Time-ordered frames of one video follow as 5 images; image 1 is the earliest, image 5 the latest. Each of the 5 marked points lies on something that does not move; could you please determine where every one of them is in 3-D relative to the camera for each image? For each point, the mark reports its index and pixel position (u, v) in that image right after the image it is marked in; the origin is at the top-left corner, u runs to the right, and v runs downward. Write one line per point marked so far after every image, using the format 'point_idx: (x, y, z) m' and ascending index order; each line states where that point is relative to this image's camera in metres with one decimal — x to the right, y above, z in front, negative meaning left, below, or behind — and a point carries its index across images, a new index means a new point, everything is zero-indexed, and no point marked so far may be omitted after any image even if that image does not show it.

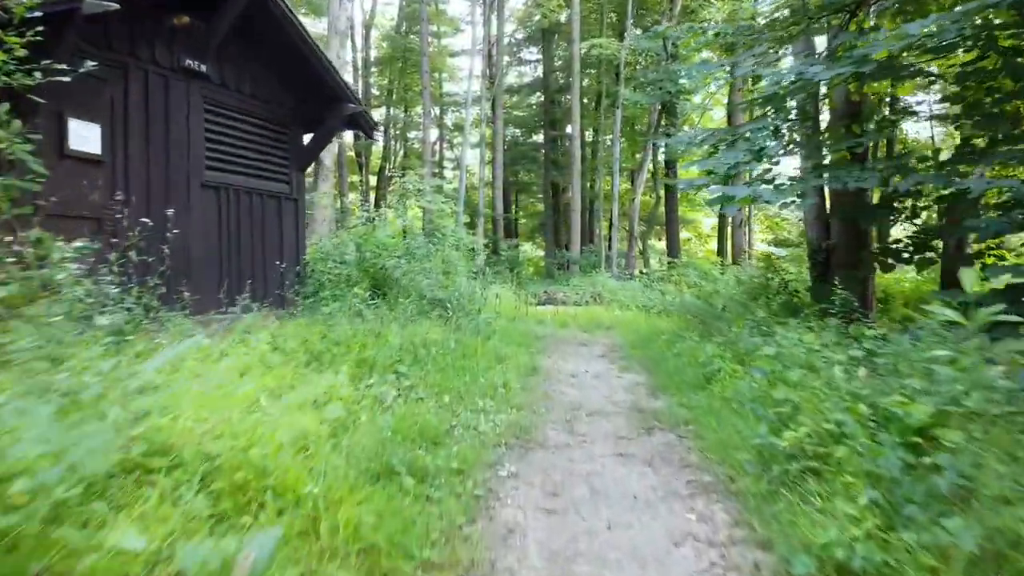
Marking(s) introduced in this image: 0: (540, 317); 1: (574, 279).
0: (+0.5, -0.5, +12.1) m
1: (+1.6, +0.1, +18.8) m
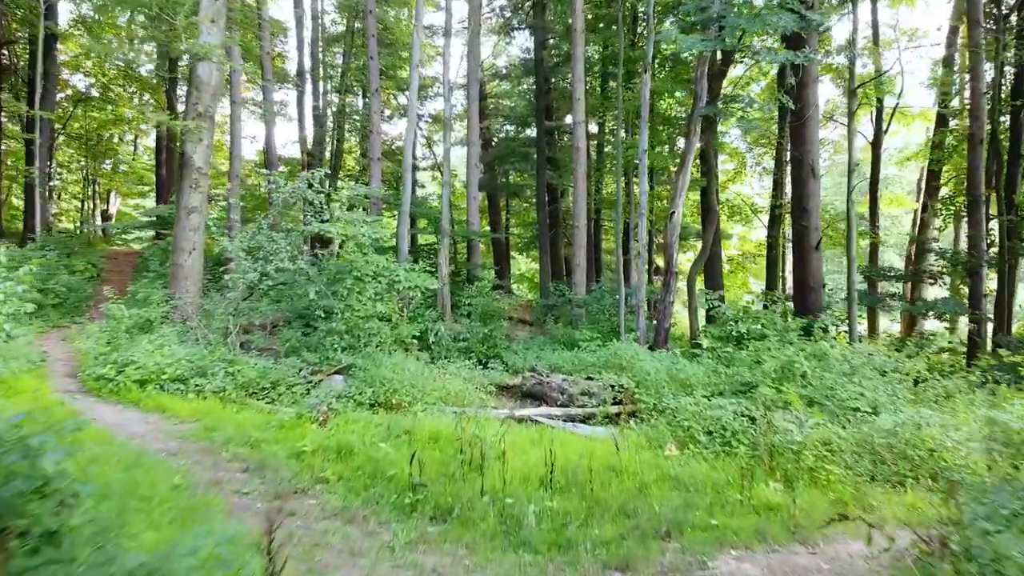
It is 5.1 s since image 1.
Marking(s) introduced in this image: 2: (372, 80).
0: (0.0, -1.6, +5.4) m
1: (+1.2, -0.9, +12.2) m
2: (-3.9, +5.7, +19.8) m
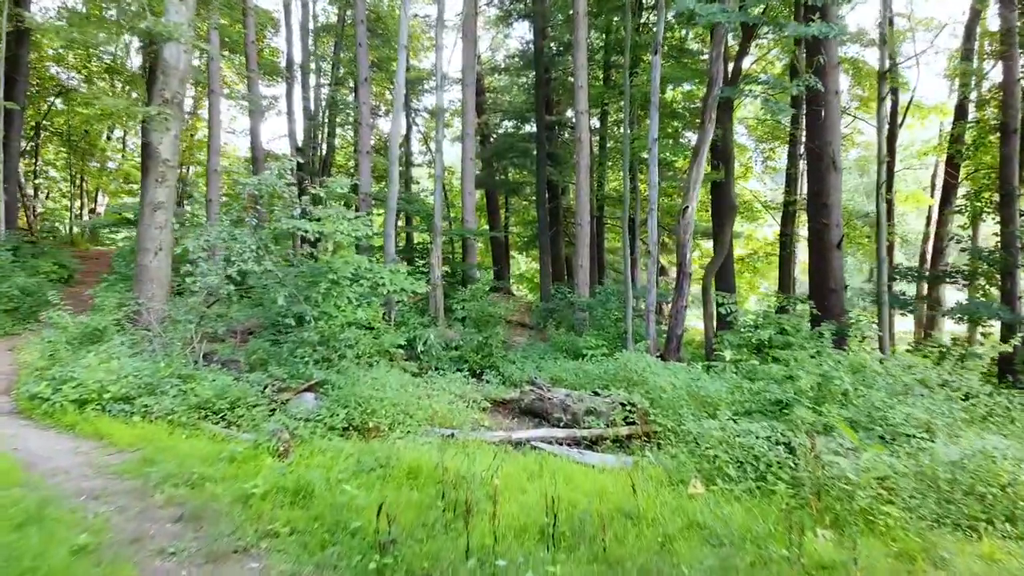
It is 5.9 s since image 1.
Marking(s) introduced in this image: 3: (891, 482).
0: (0.0, -1.6, +4.4) m
1: (+1.1, -1.0, +11.1) m
2: (-3.9, +5.7, +18.8) m
3: (+2.9, -1.5, +5.6) m
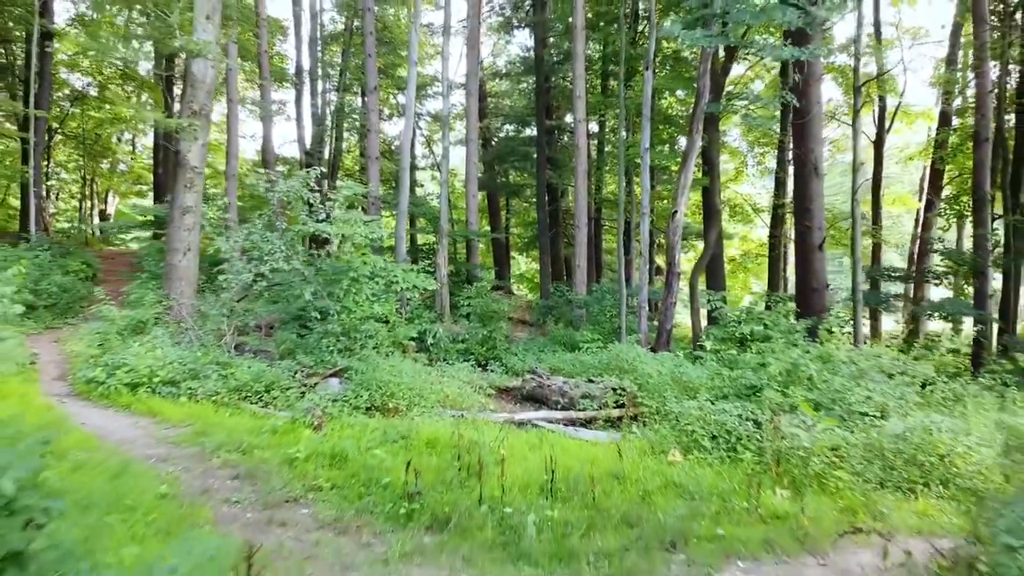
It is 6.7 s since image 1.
0: (0.0, -1.6, +5.3) m
1: (+1.2, -0.9, +12.0) m
2: (-3.9, +5.7, +19.7) m
3: (+3.0, -1.5, +6.5) m
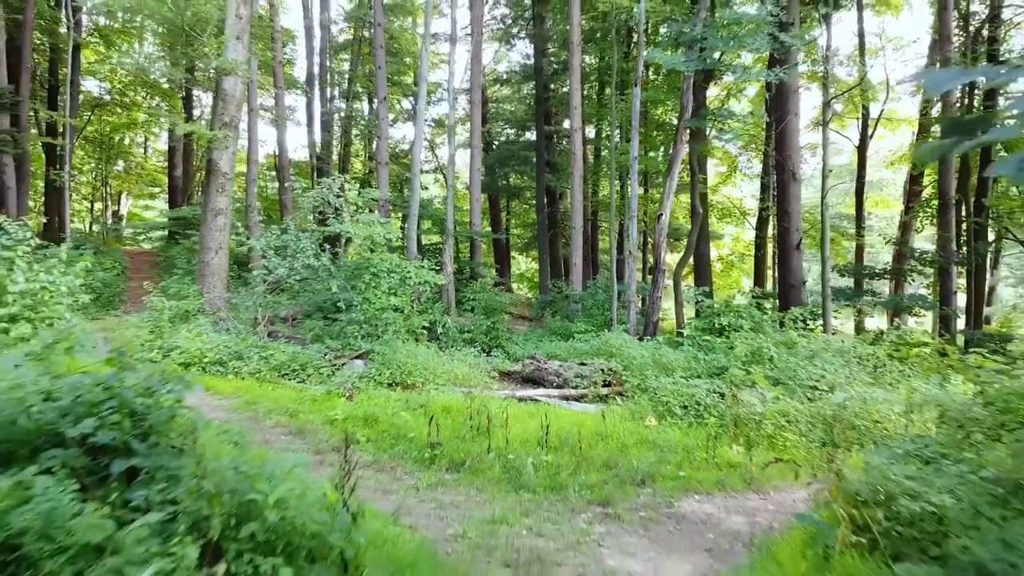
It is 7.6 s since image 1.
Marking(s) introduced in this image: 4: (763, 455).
0: (0.0, -1.5, +6.5) m
1: (+1.2, -0.9, +13.2) m
2: (-3.8, +5.8, +20.9) m
3: (+3.0, -1.4, +7.8) m
4: (+2.4, -1.6, +6.9) m
